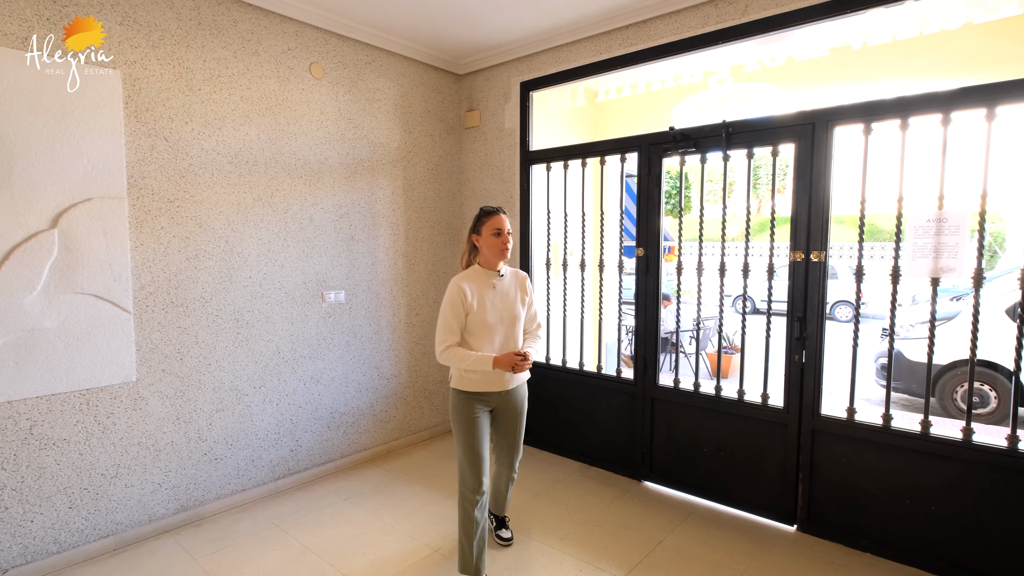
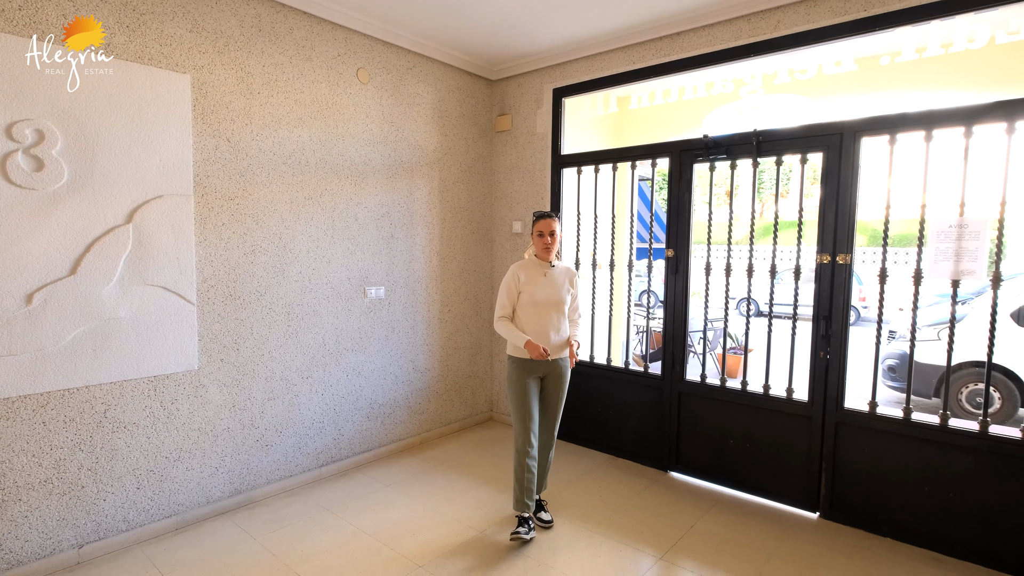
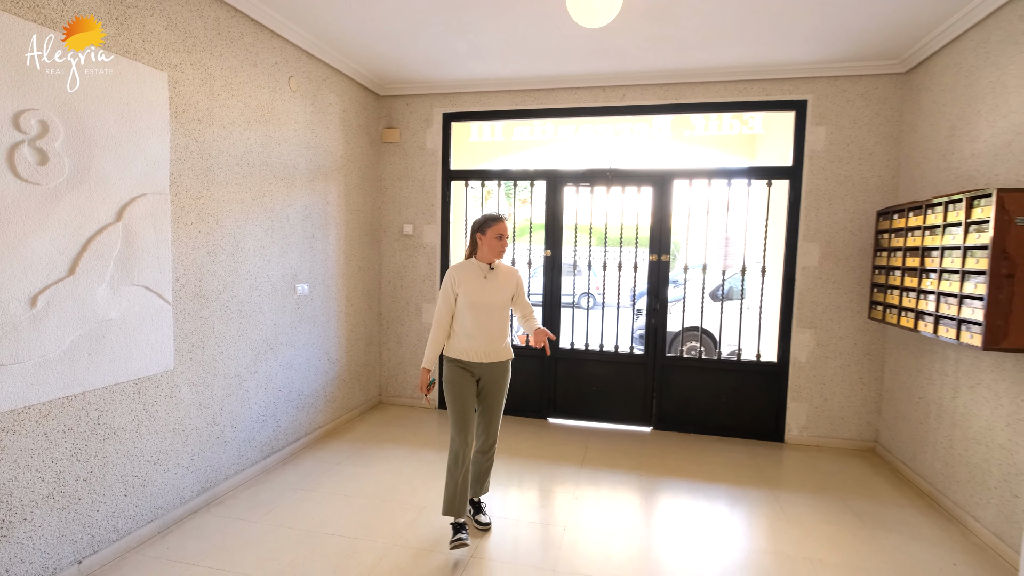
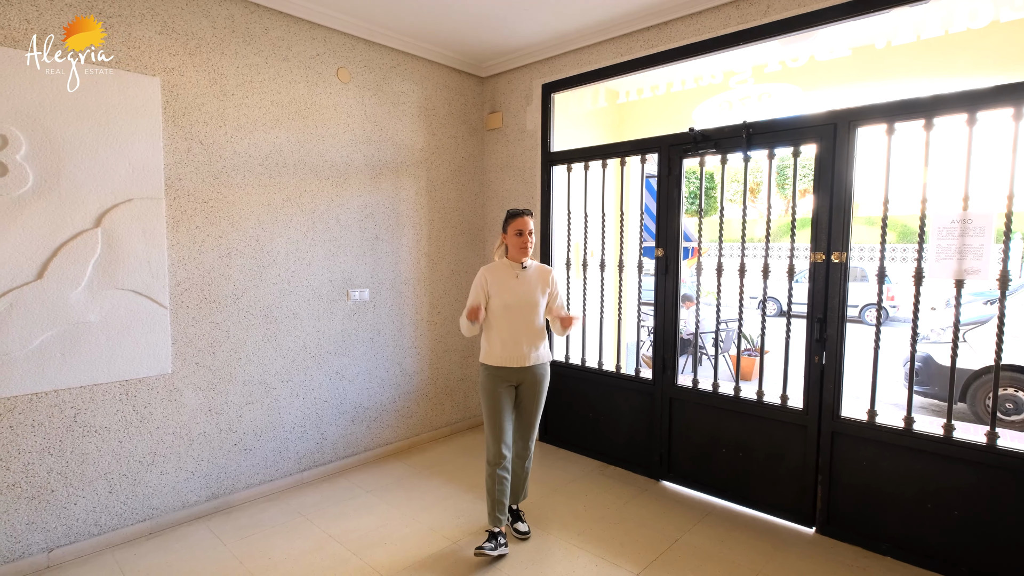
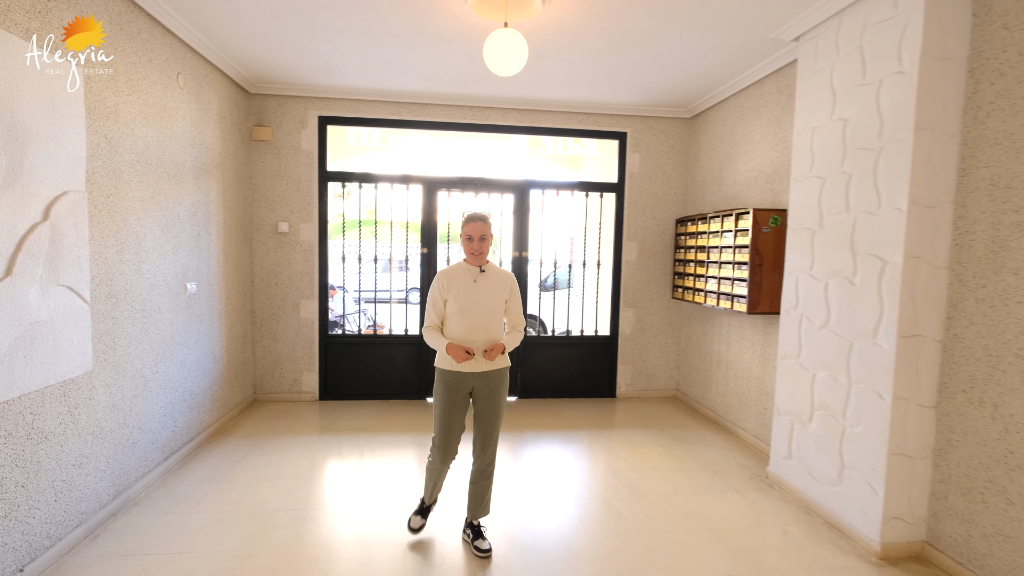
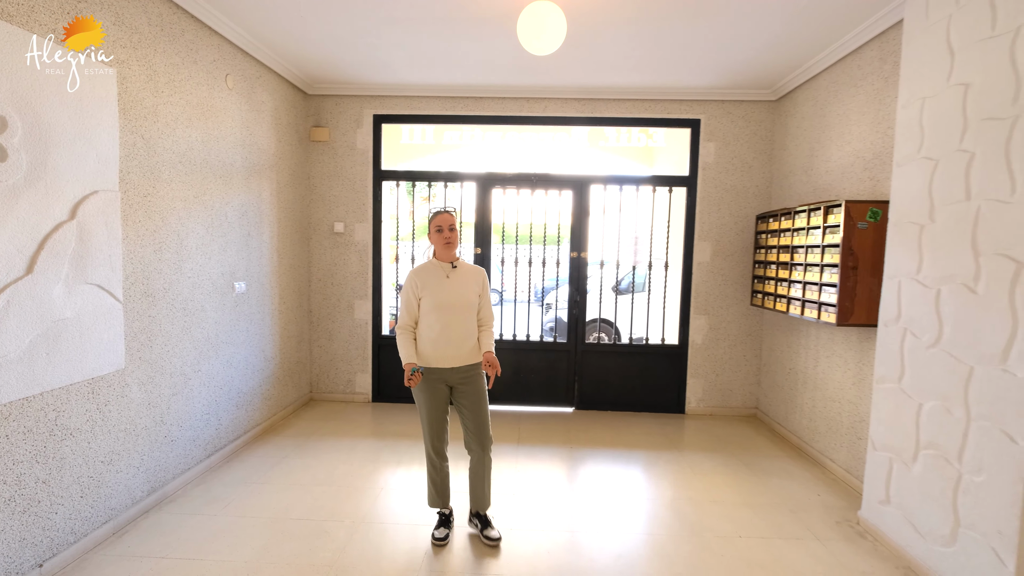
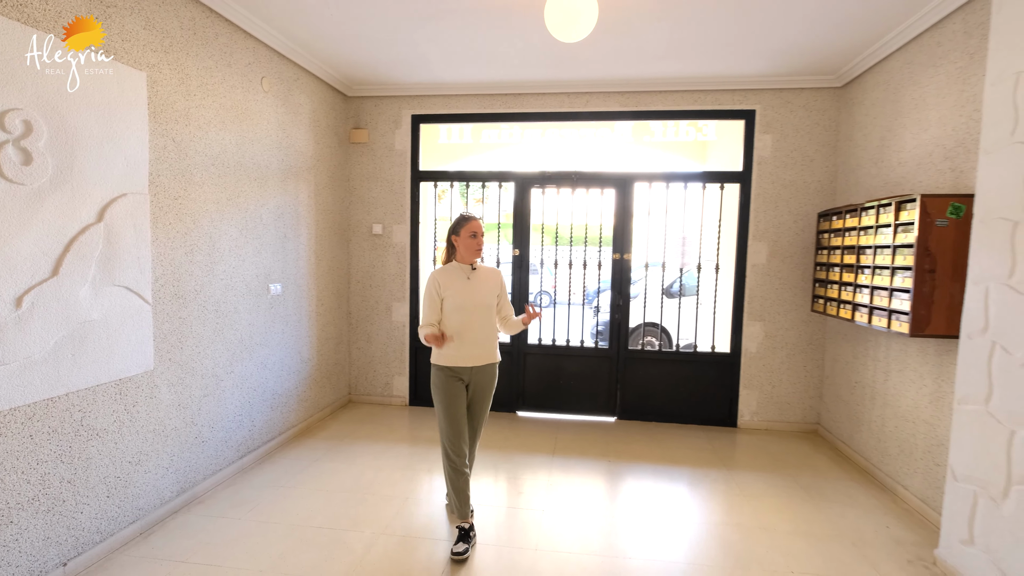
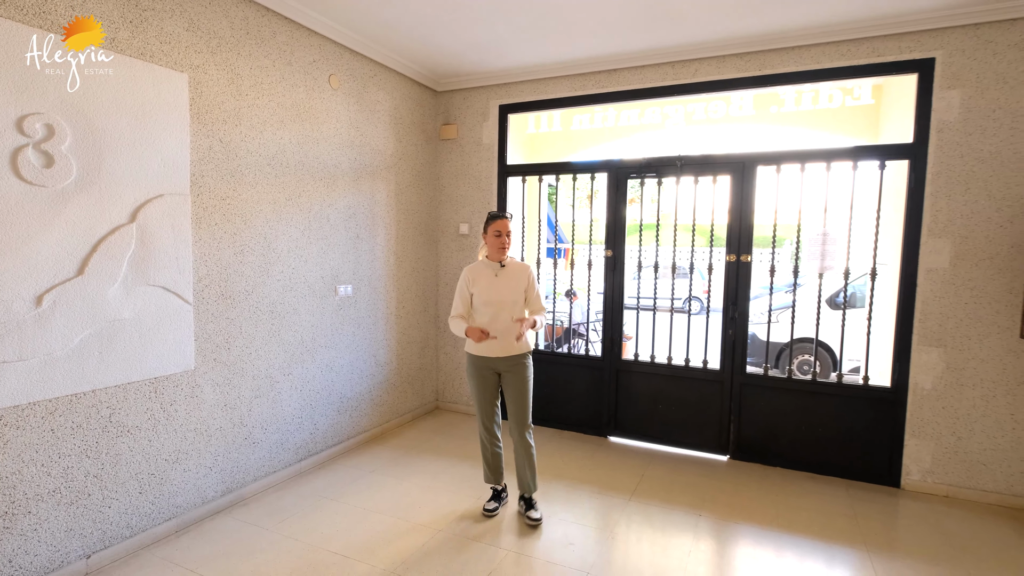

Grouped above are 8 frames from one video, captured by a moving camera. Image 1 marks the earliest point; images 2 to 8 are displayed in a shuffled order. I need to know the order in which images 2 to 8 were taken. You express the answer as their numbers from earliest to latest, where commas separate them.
4, 2, 8, 3, 7, 6, 5
